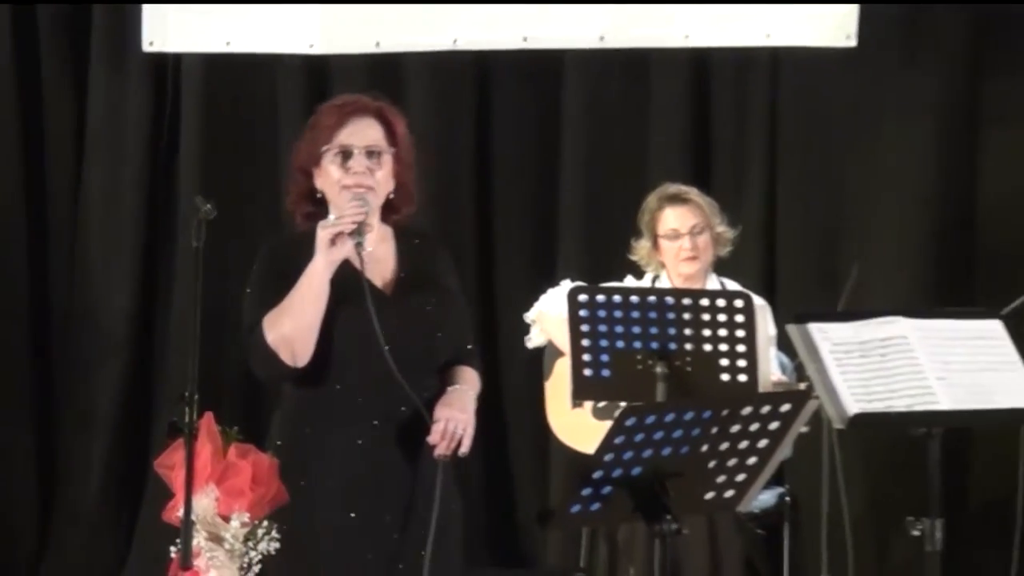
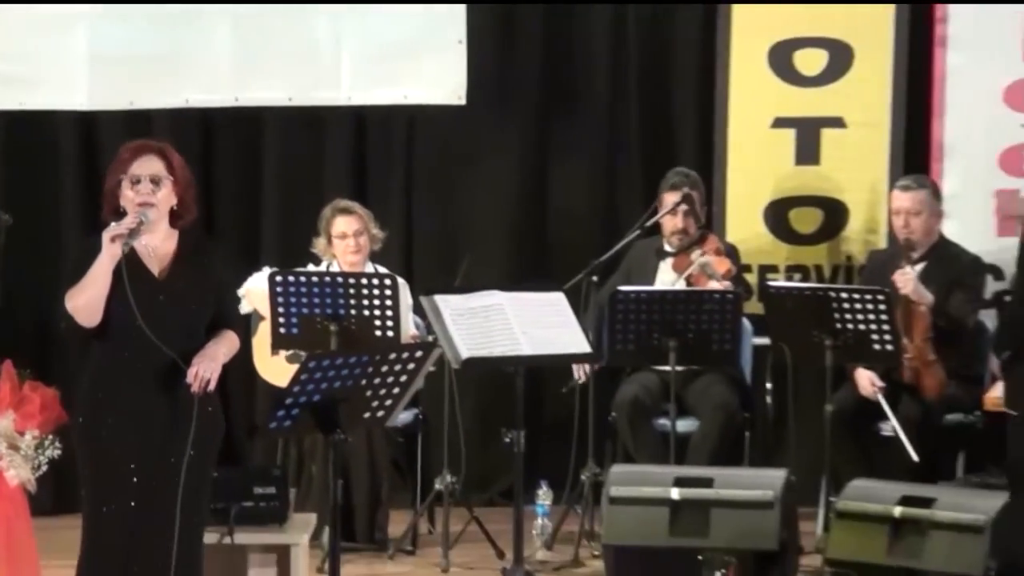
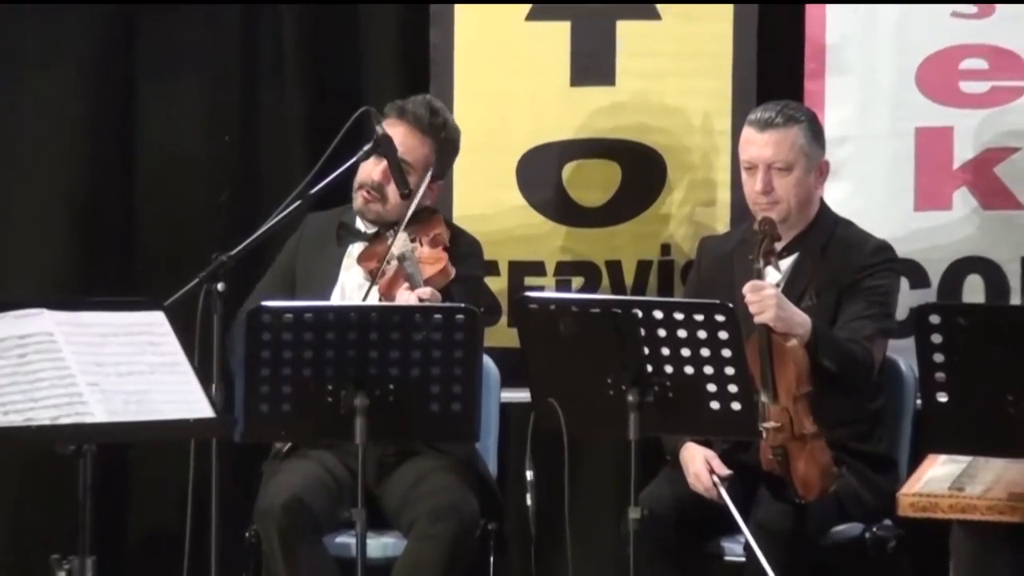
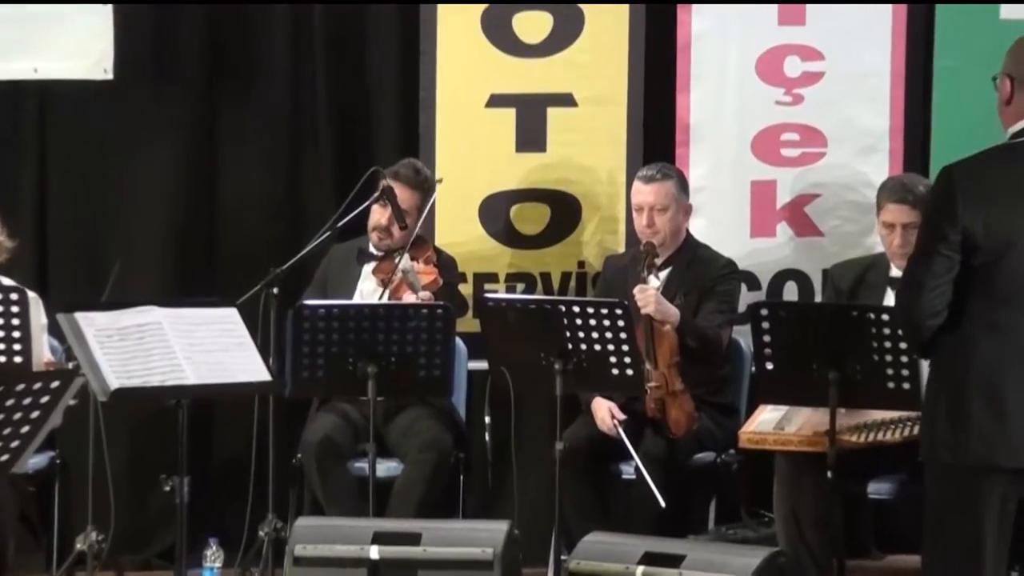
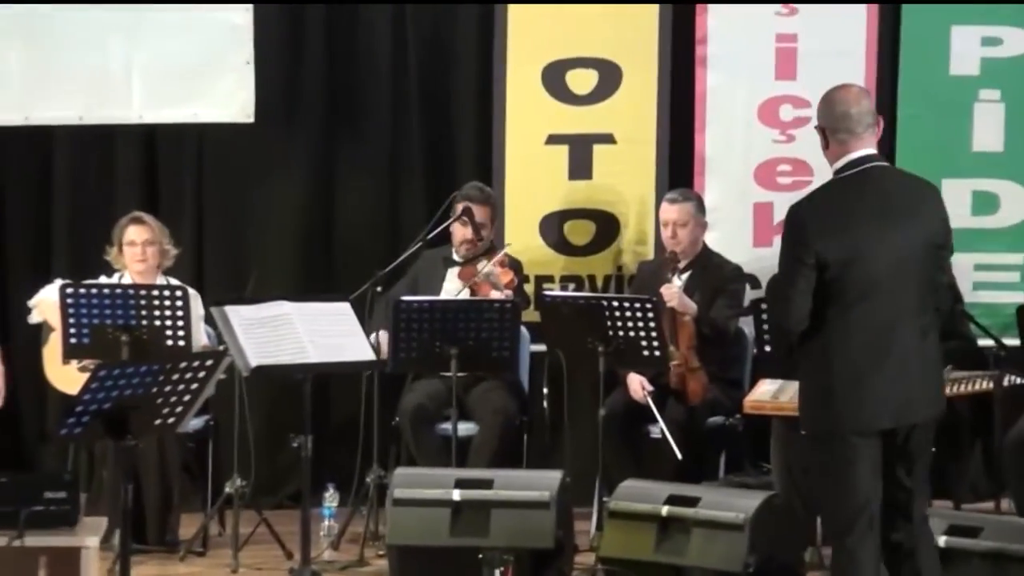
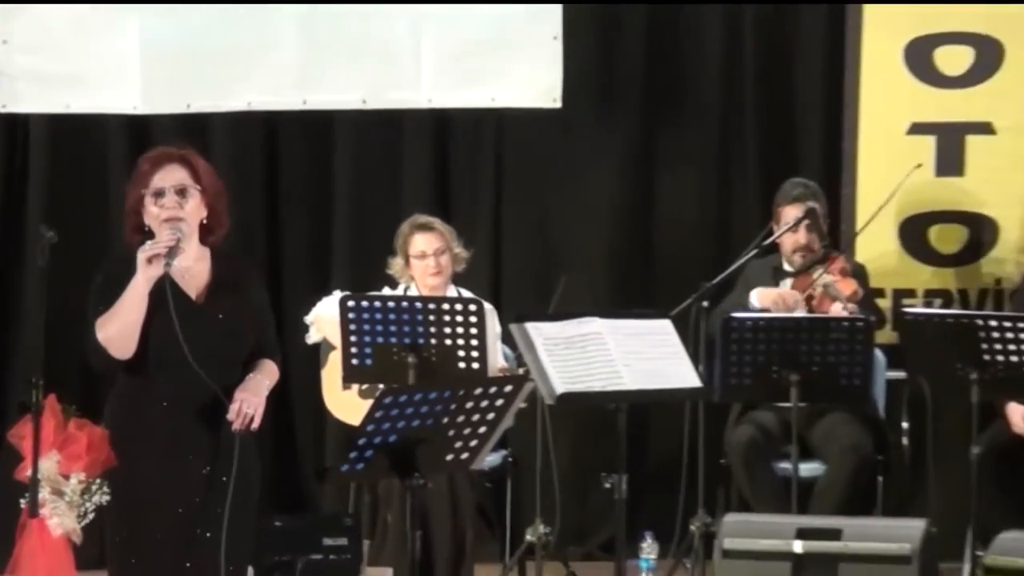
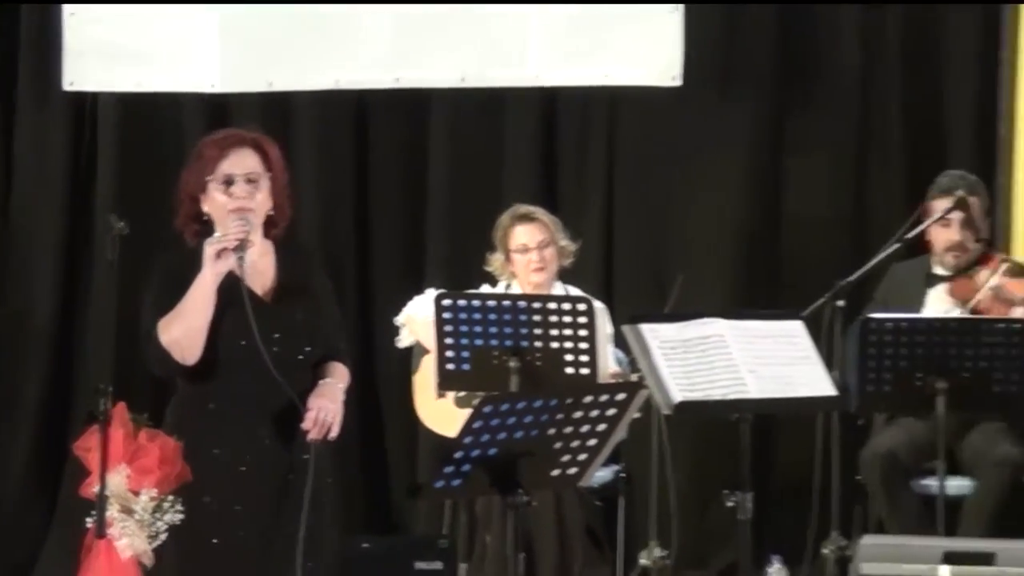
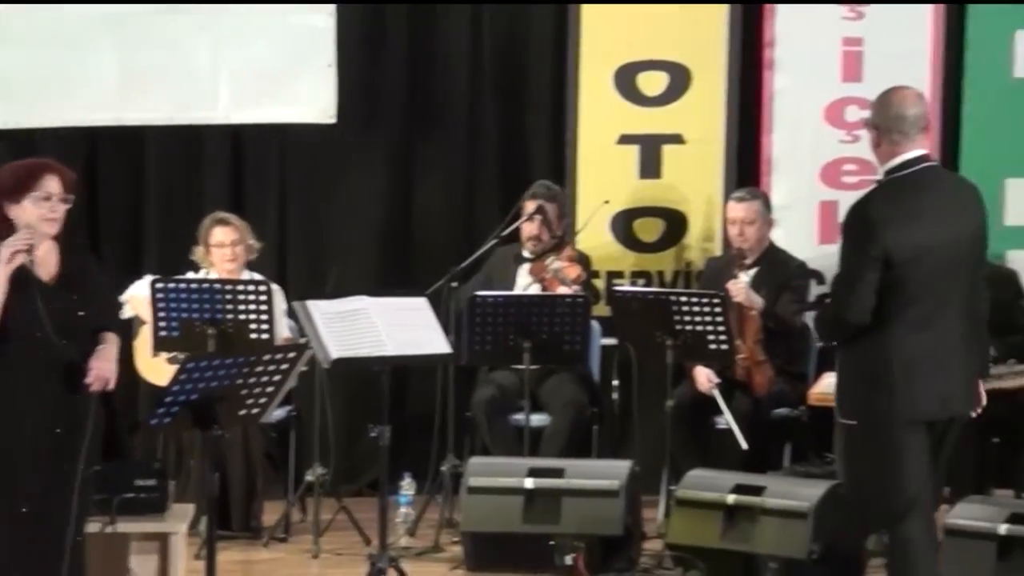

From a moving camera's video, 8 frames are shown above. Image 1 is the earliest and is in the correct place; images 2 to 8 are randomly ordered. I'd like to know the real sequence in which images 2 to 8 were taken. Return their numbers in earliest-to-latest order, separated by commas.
7, 6, 2, 8, 5, 4, 3
